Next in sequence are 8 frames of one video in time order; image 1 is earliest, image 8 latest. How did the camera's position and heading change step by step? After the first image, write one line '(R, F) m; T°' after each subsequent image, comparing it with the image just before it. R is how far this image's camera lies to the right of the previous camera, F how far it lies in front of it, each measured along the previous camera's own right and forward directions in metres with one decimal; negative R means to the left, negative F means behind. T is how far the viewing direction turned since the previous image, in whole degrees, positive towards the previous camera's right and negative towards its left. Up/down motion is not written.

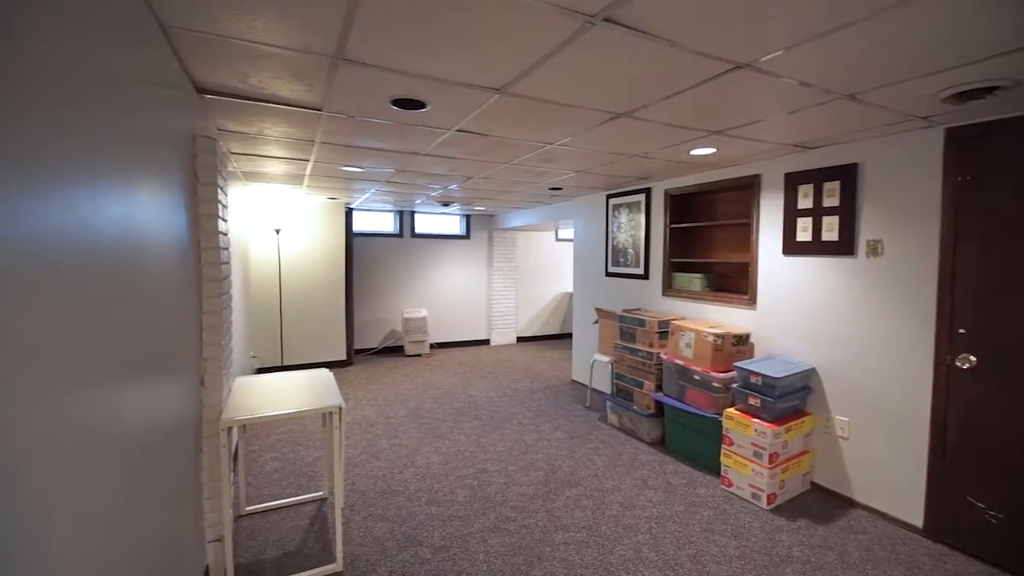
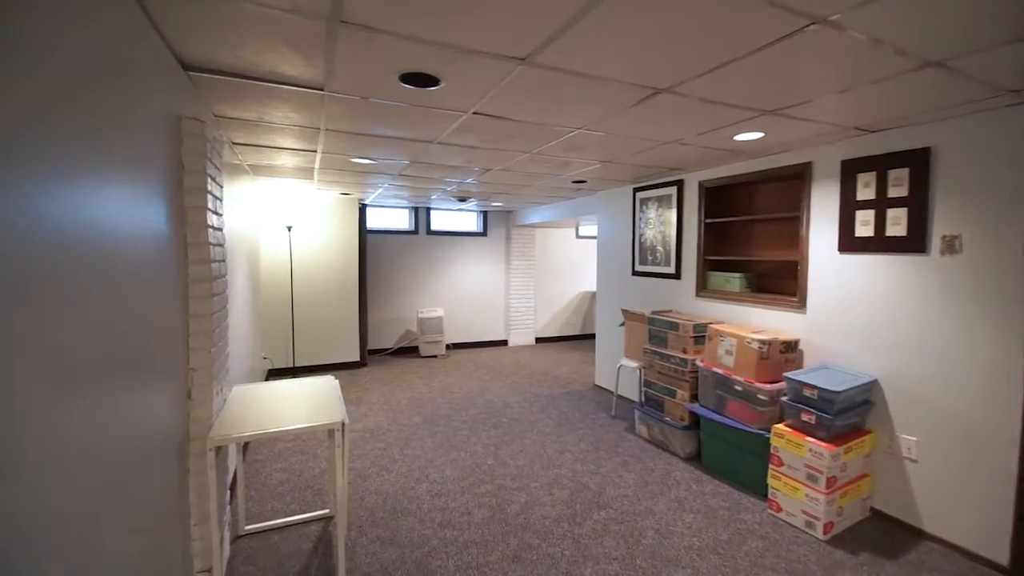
(0.0, +0.3) m; -2°
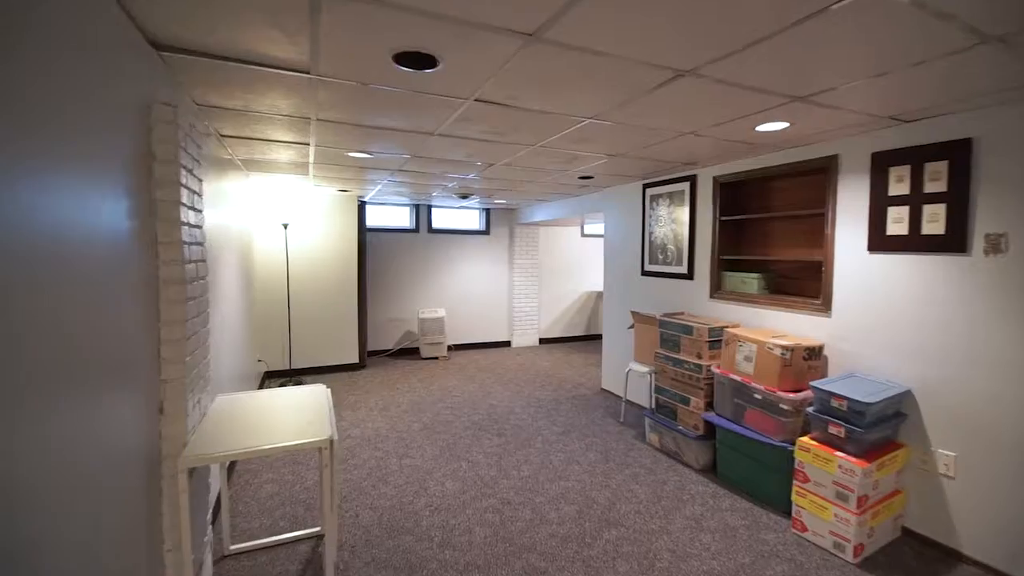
(0.0, +0.2) m; 0°
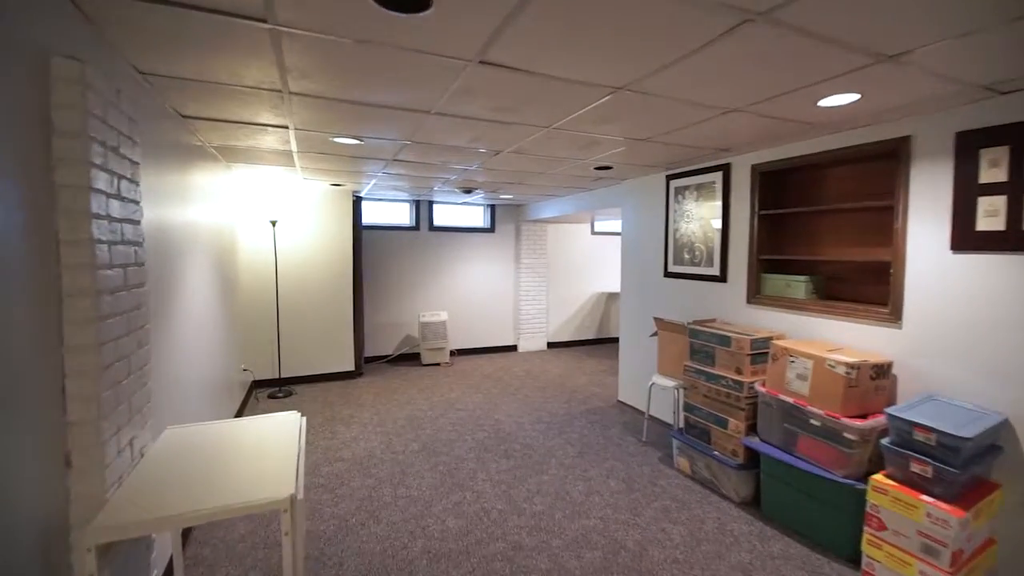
(0.0, +0.4) m; 0°
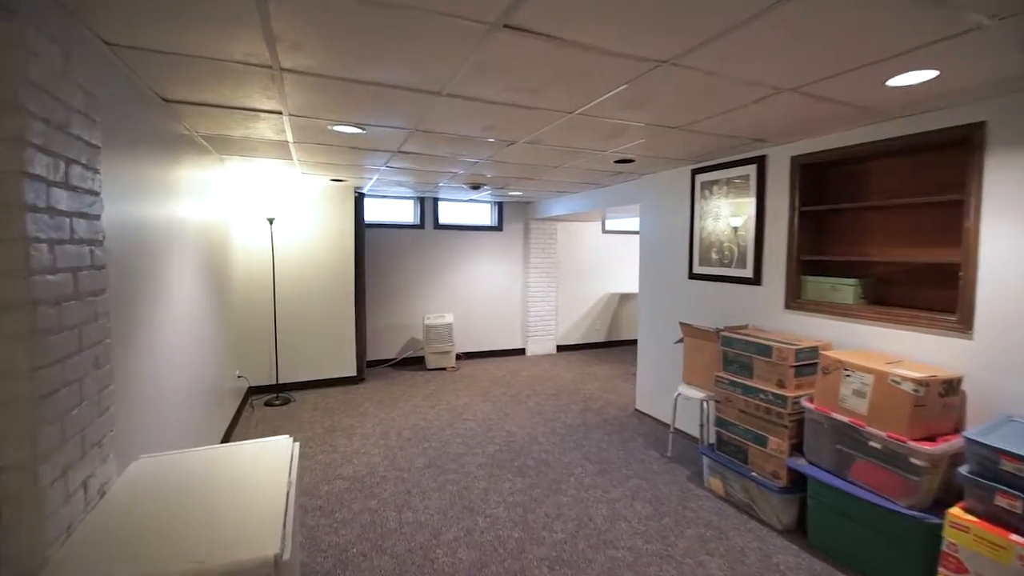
(-0.1, +0.3) m; 0°
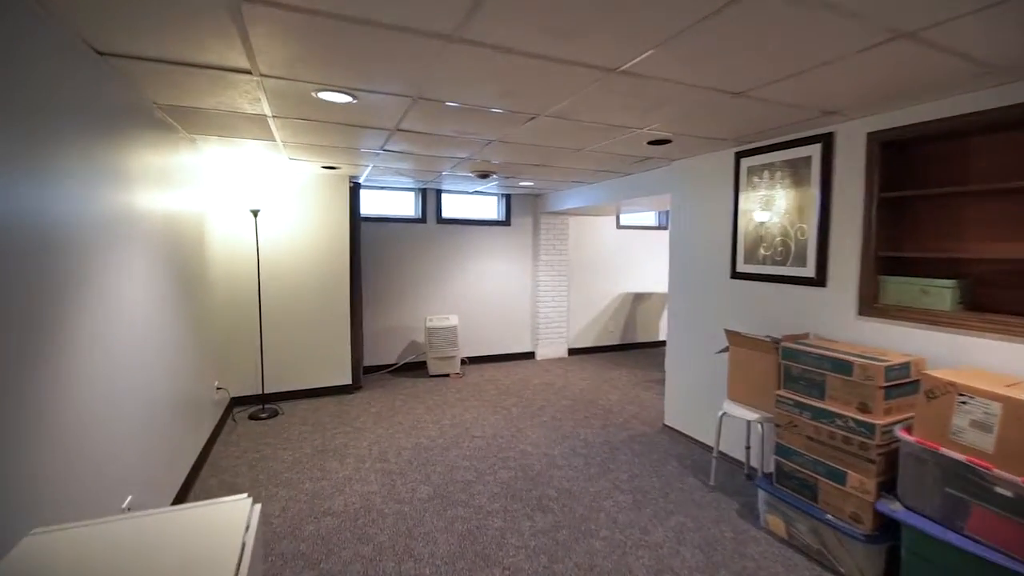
(-0.1, +0.5) m; 0°
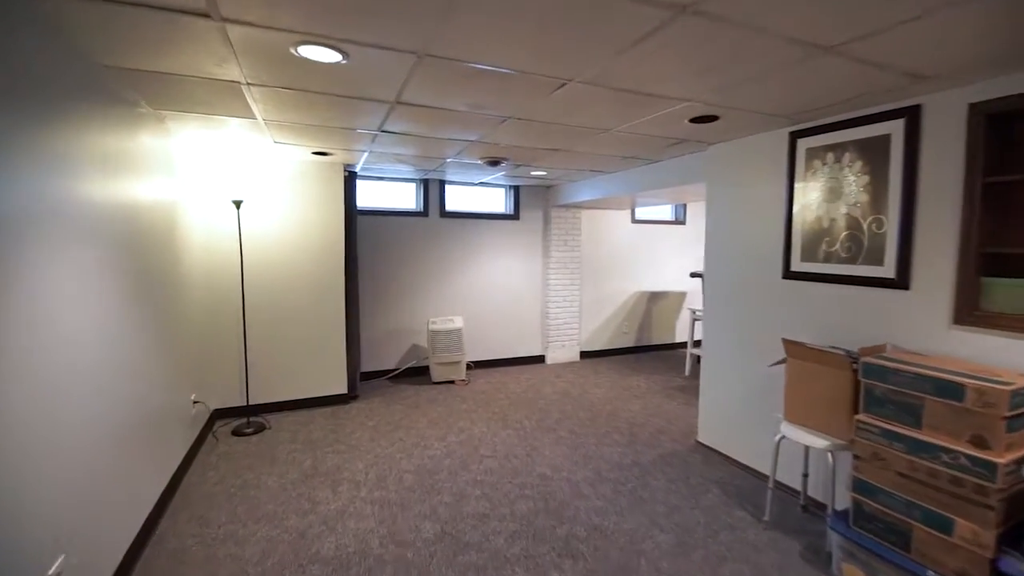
(-0.1, +0.4) m; 0°
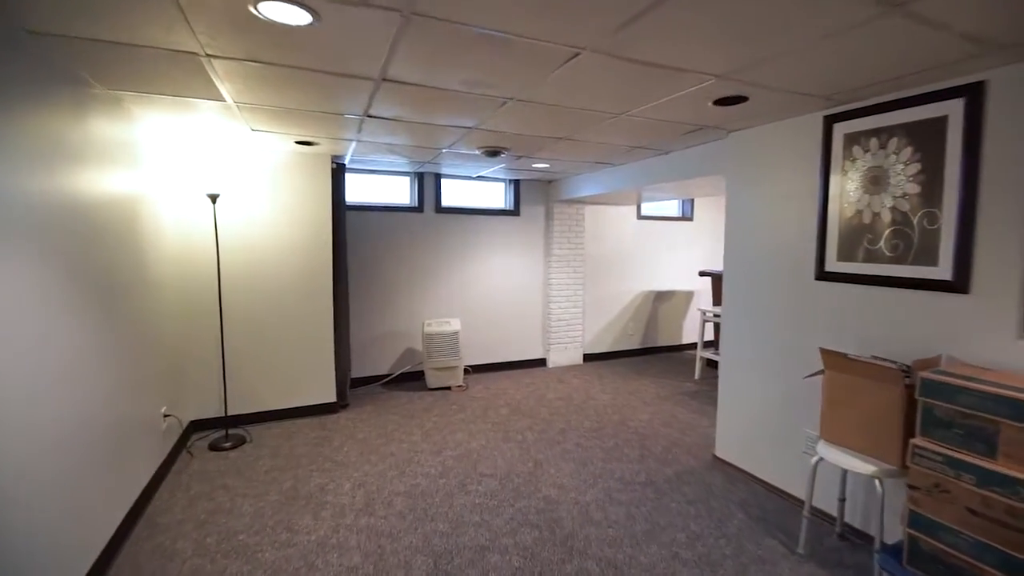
(0.0, +0.3) m; 0°
